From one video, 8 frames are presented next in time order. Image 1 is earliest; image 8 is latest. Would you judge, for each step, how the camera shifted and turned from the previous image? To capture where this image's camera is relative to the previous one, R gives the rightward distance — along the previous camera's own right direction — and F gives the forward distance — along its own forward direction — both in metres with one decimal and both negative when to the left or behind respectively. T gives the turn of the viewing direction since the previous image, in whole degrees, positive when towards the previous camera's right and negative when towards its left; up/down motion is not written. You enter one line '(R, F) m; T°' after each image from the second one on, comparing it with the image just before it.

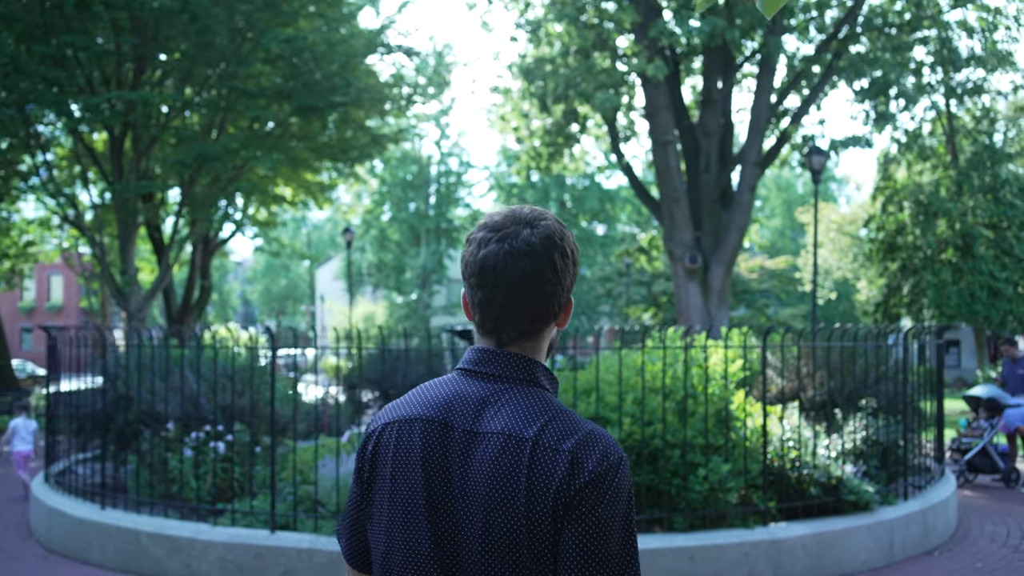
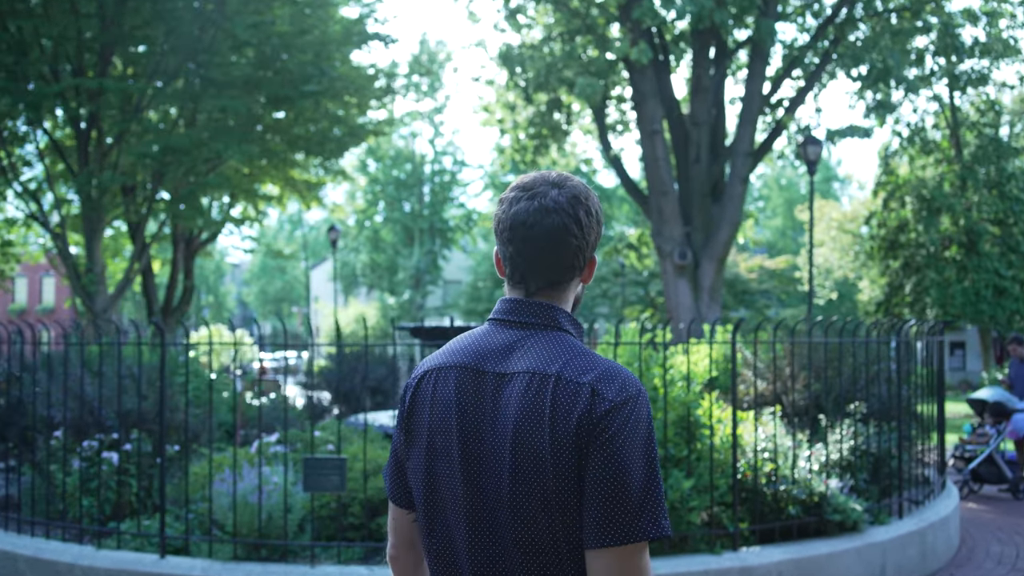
(+0.3, +0.7) m; 0°
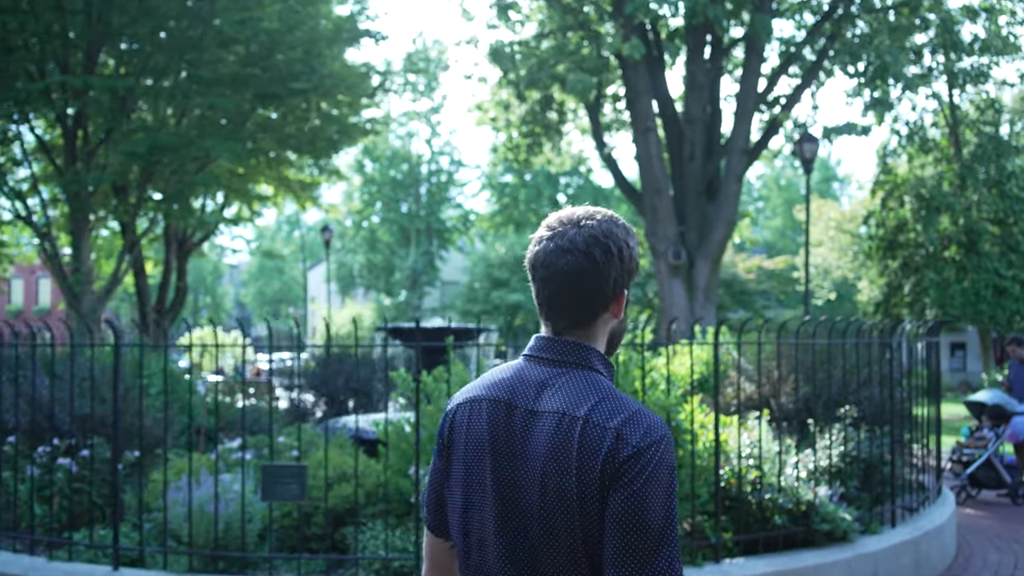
(+0.1, +0.2) m; 0°
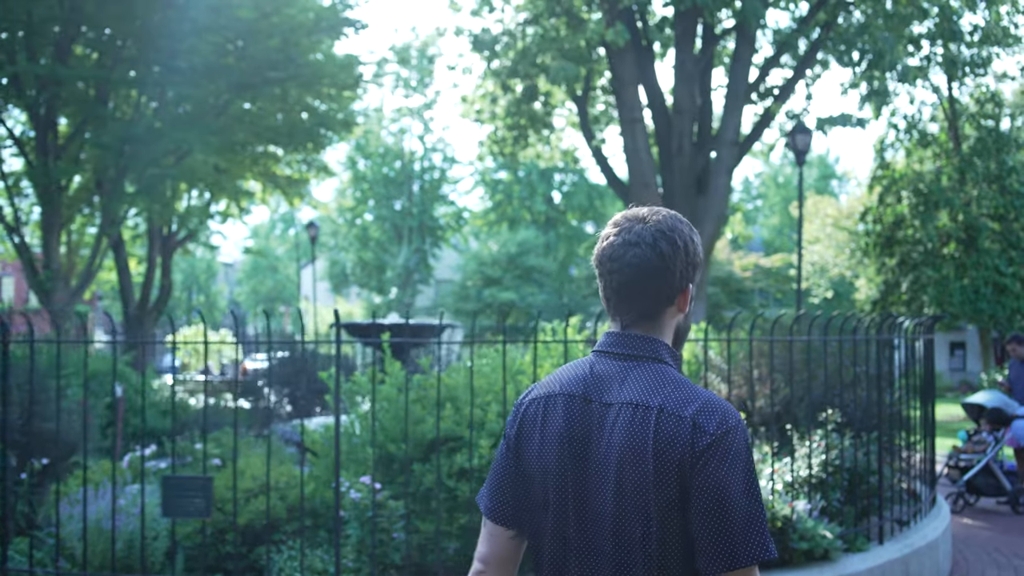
(+0.2, +0.5) m; 0°
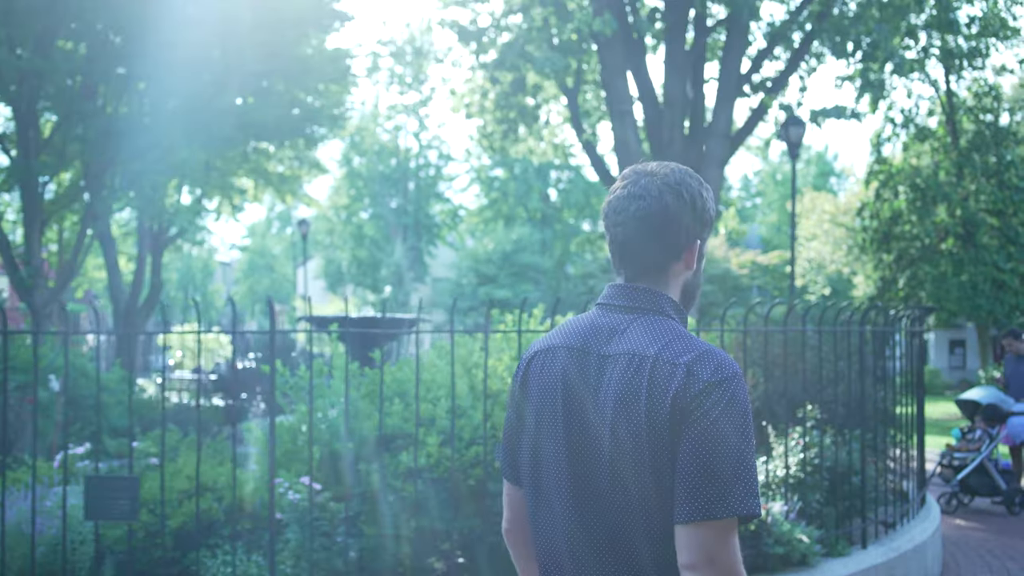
(+0.2, +0.3) m; 0°
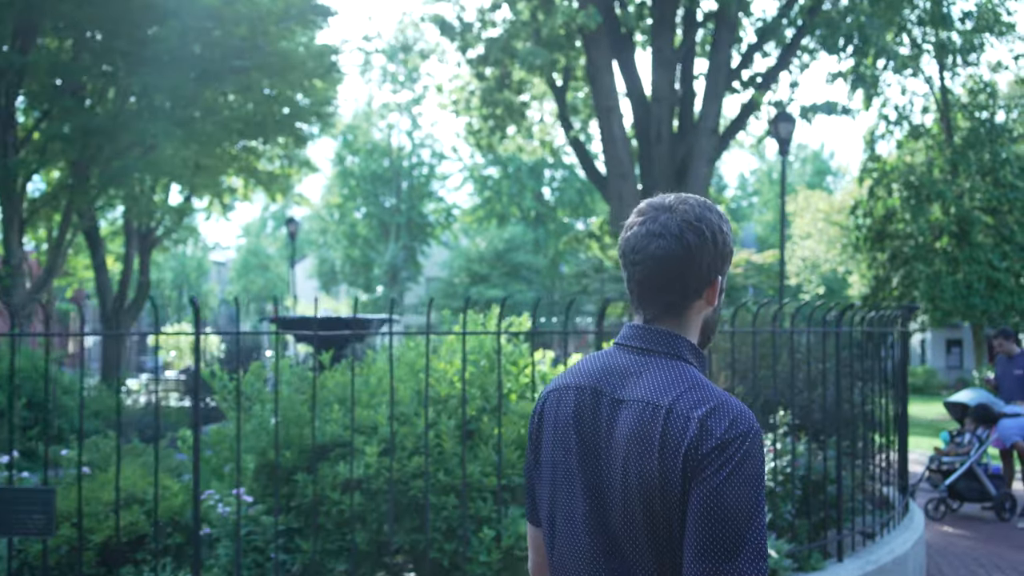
(+0.2, +0.2) m; 0°
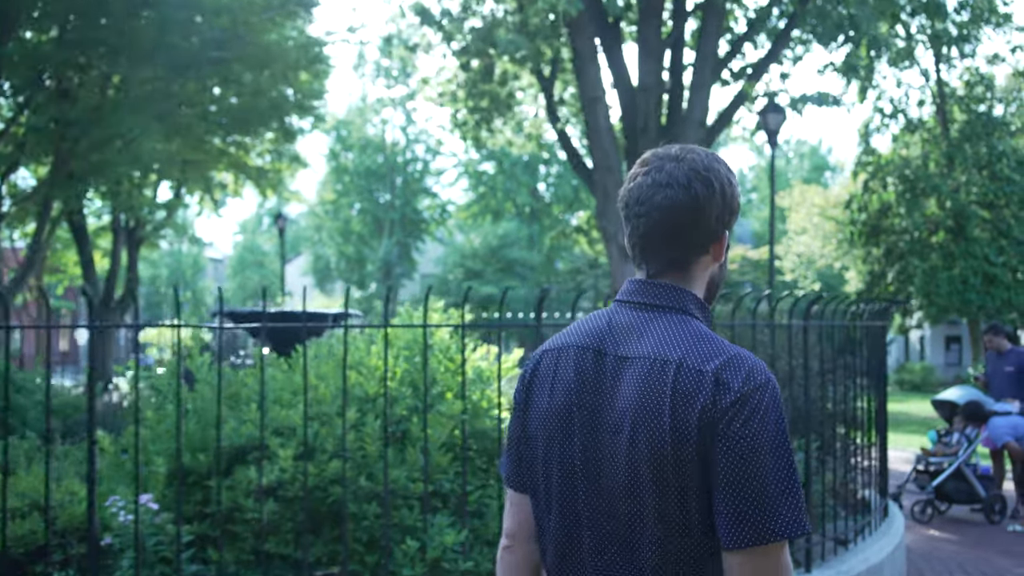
(+0.2, +0.3) m; 0°
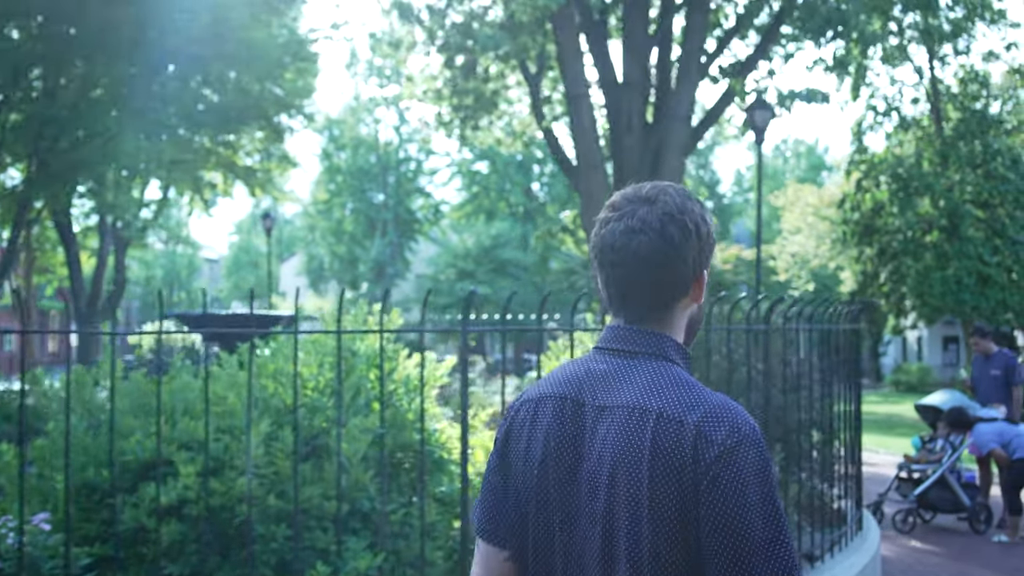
(+0.2, +0.2) m; 0°
